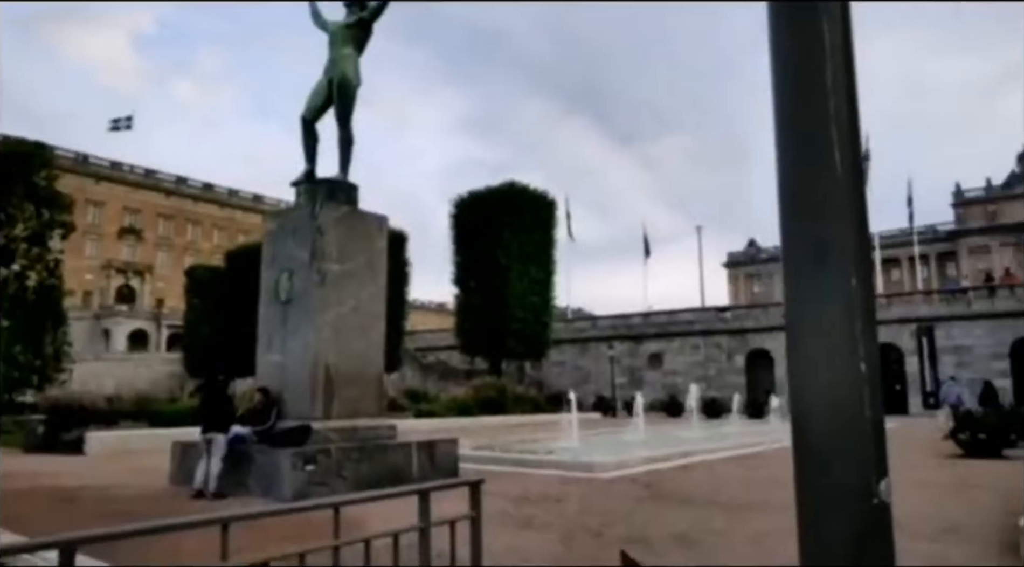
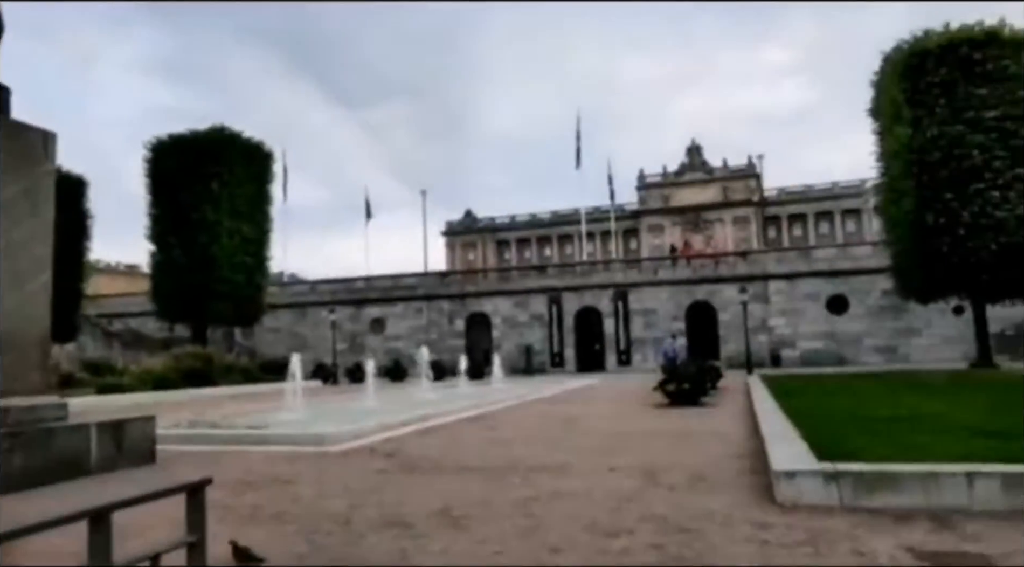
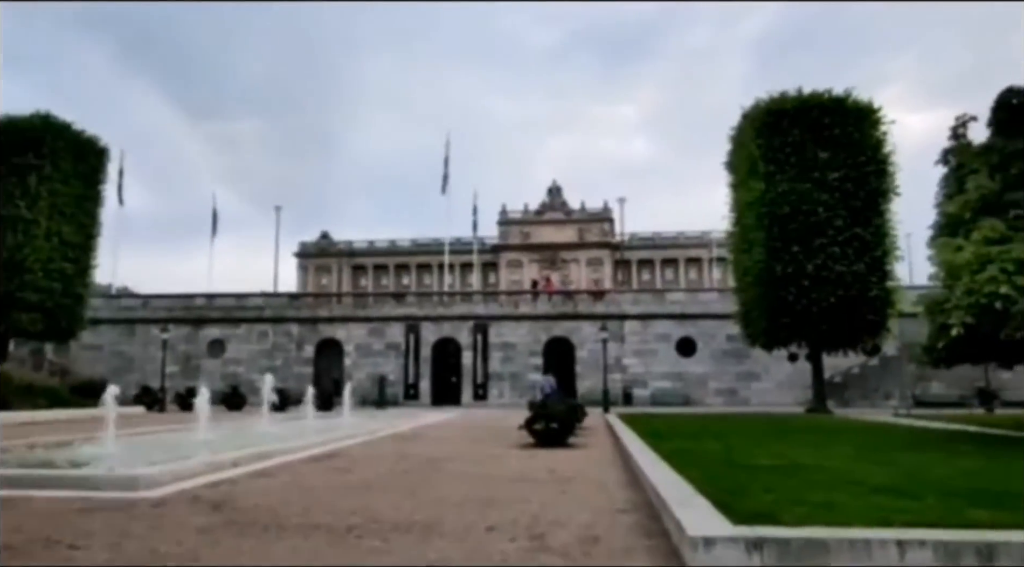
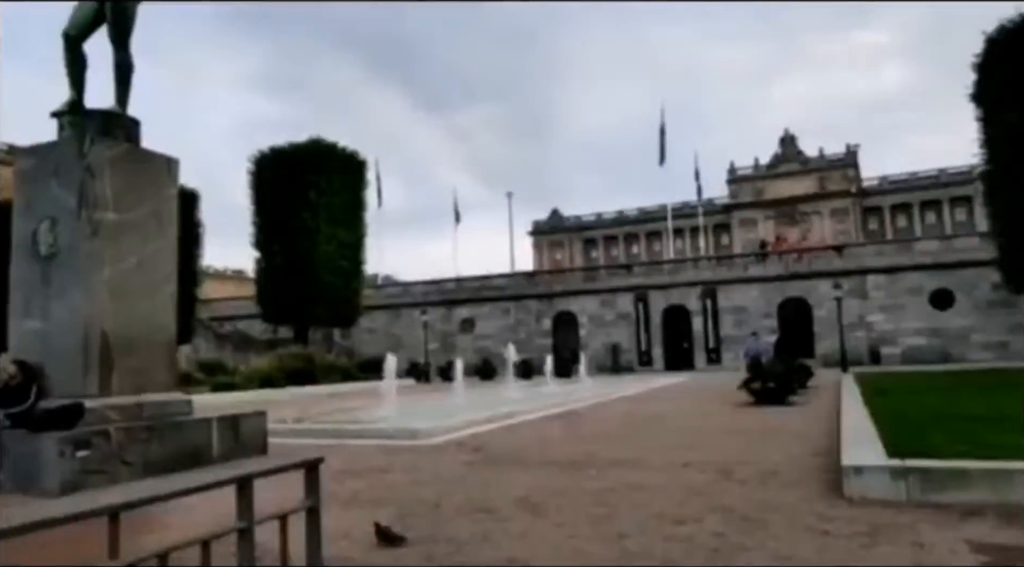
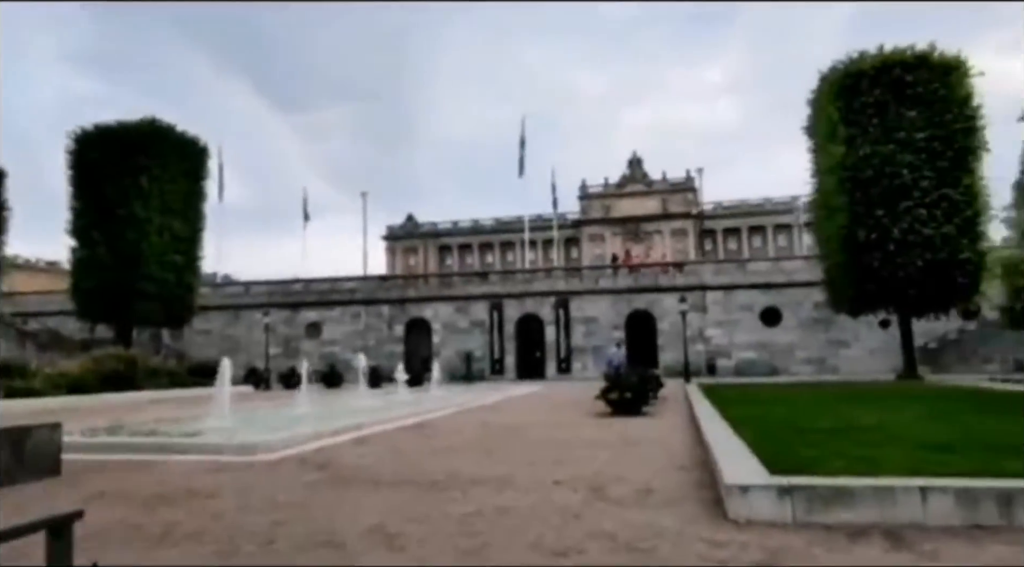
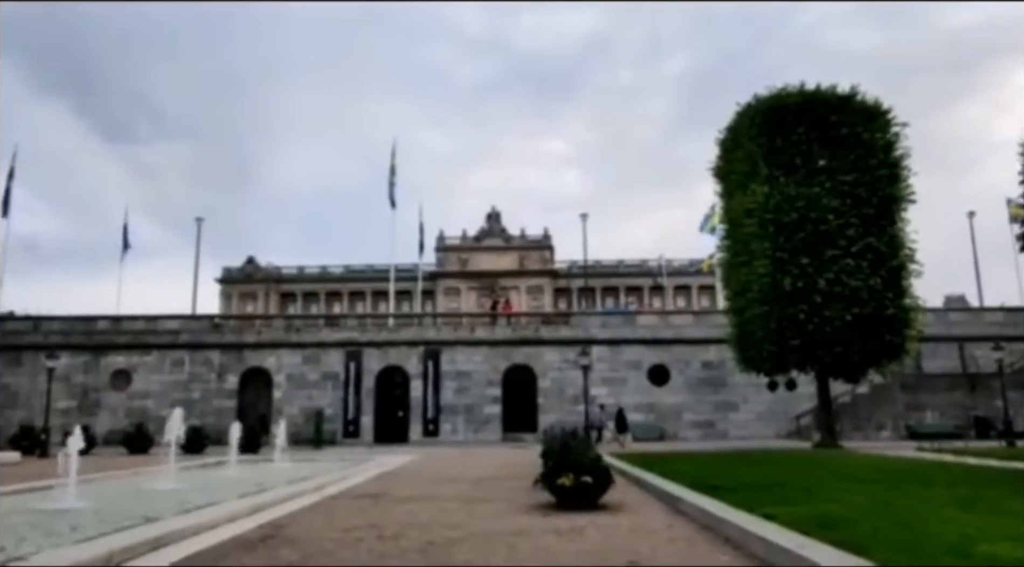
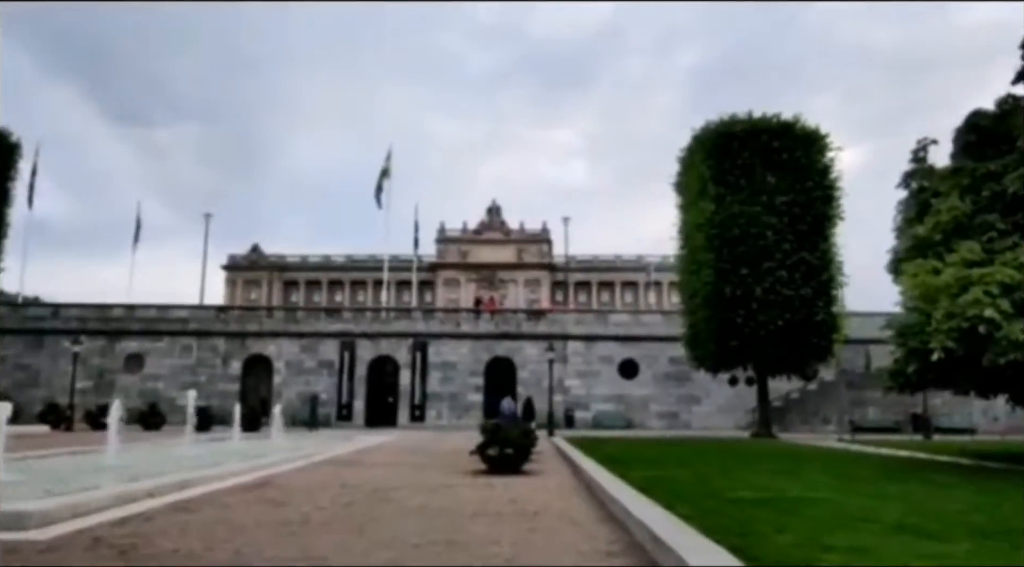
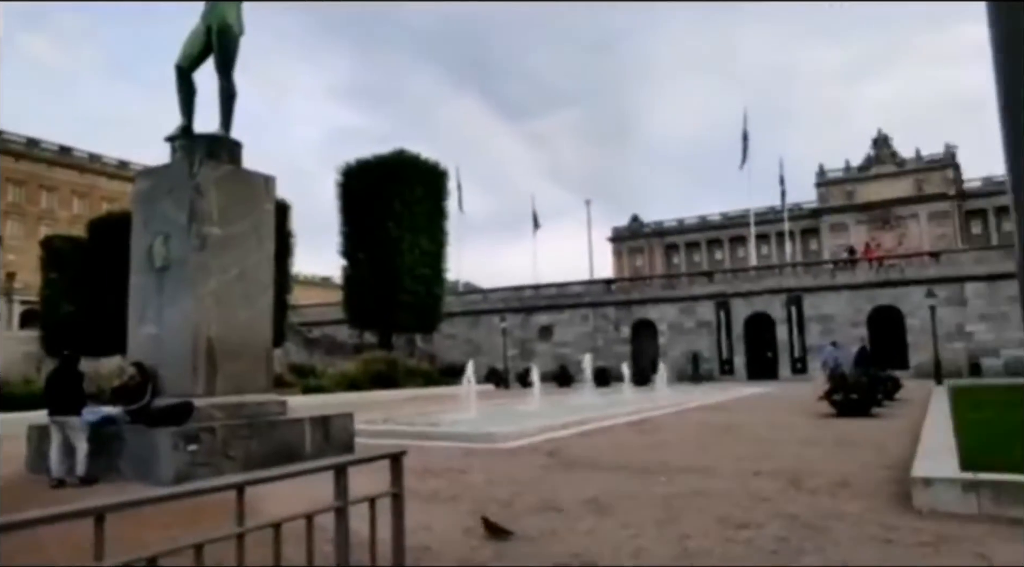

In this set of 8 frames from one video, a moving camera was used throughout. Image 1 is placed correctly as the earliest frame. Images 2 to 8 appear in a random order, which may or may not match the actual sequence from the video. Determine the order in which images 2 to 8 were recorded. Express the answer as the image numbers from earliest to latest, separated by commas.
8, 4, 2, 5, 3, 7, 6
